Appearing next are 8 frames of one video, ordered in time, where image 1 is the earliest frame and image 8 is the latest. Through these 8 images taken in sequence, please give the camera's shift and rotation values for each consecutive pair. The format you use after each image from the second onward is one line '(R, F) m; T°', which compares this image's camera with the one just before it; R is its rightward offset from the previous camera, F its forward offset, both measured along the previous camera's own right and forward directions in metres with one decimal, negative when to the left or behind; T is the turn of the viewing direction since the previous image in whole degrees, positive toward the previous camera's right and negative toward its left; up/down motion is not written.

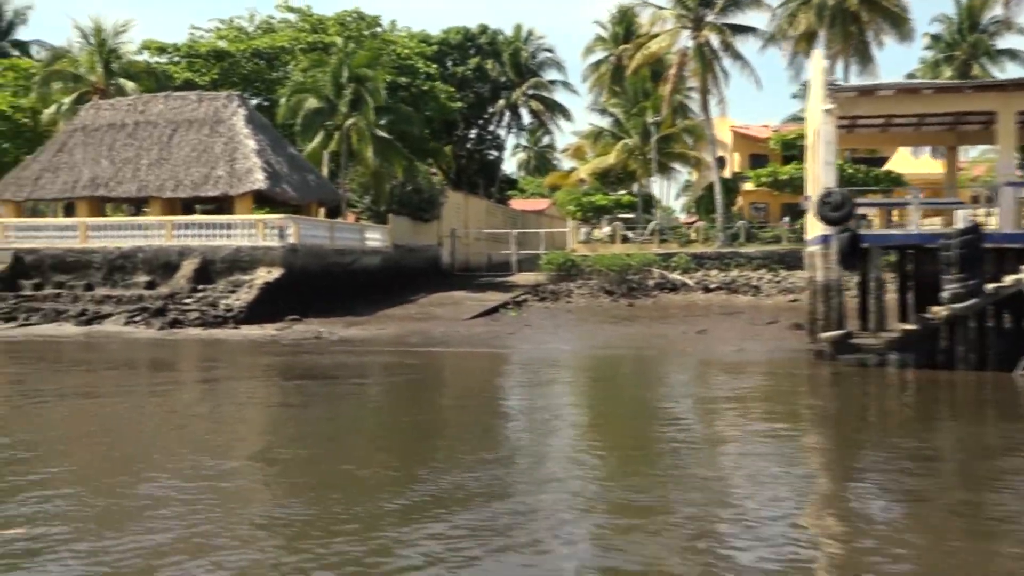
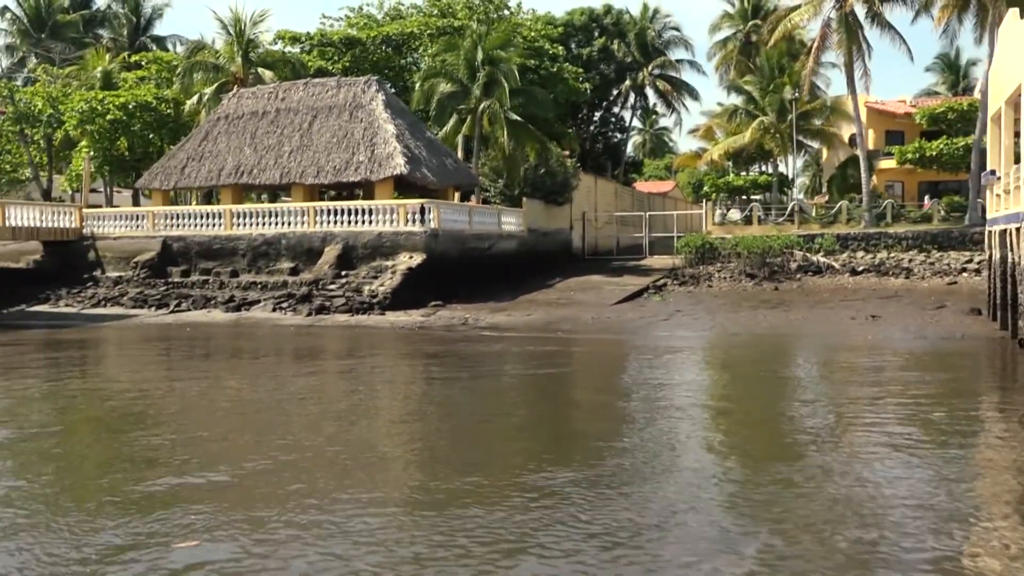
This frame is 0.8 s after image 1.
(-1.7, +0.5) m; -5°
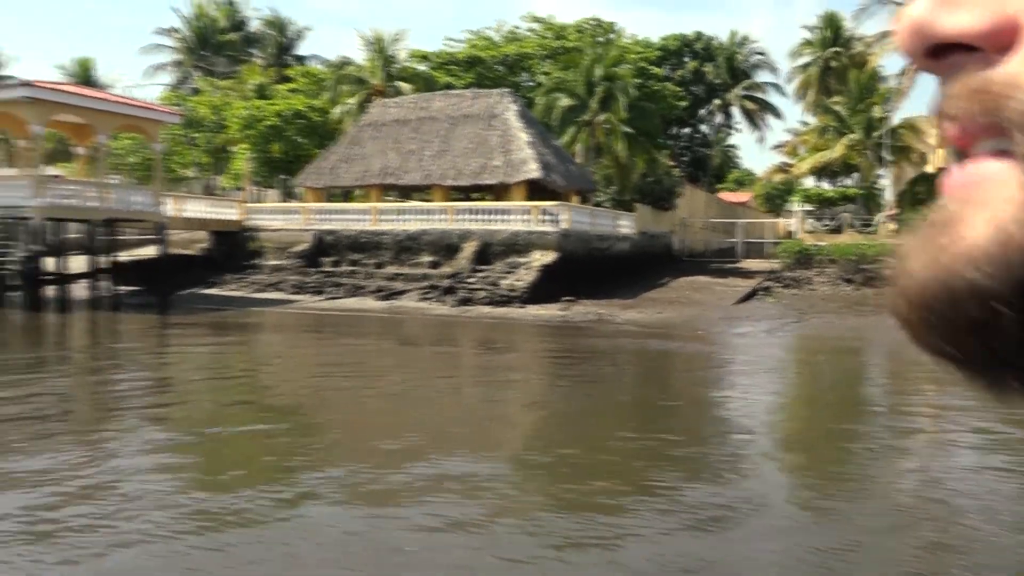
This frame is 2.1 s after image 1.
(-2.9, -2.2) m; -1°
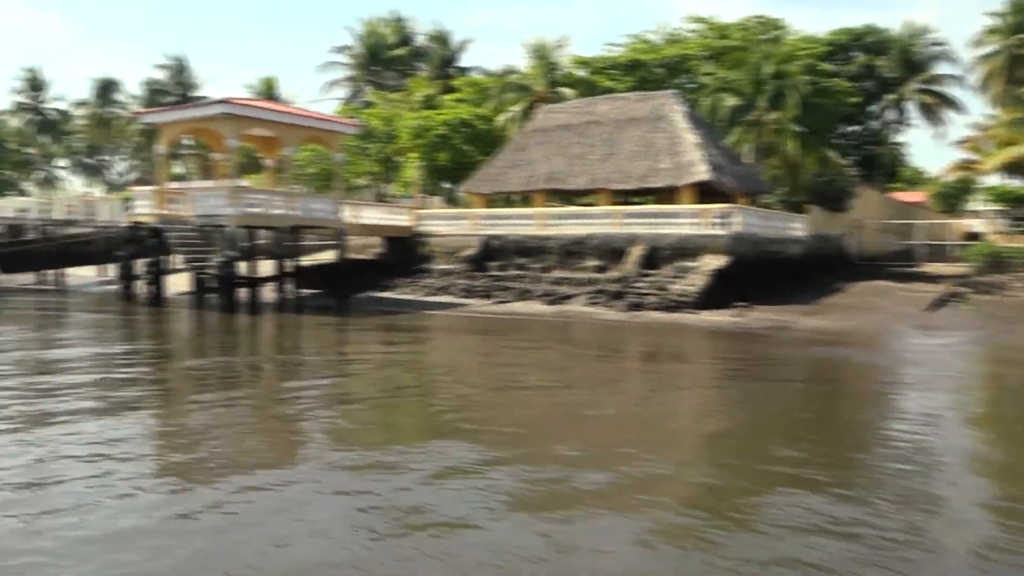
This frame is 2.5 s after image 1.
(-0.6, -0.1) m; -10°
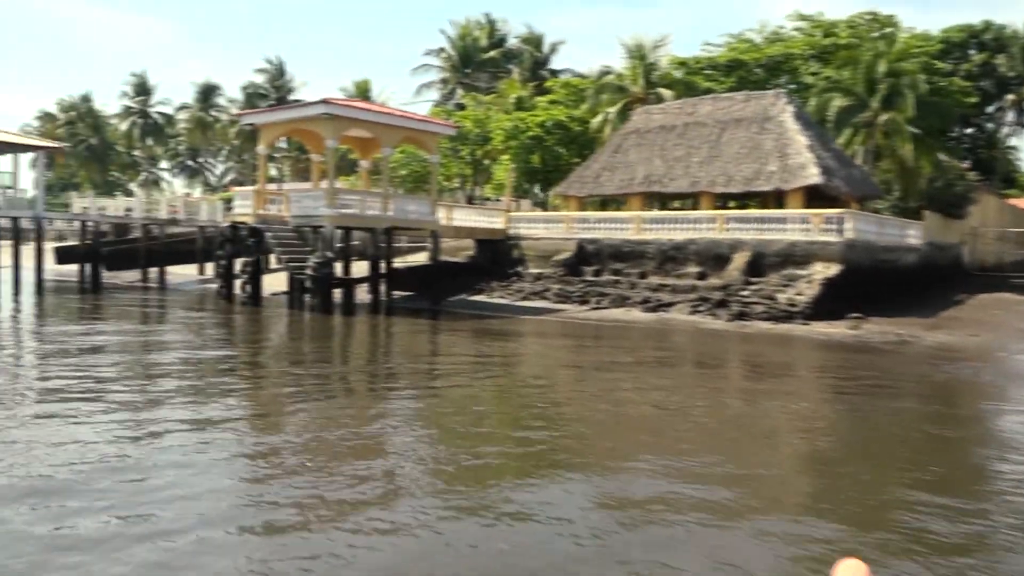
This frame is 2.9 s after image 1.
(-0.3, +0.5) m; -5°
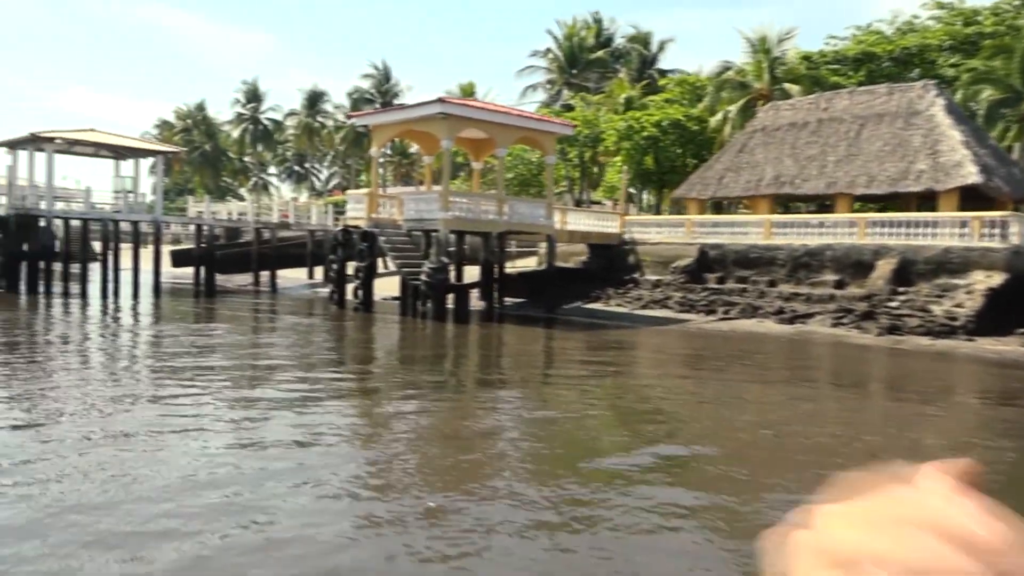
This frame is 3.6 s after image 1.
(-0.6, +1.0) m; -6°
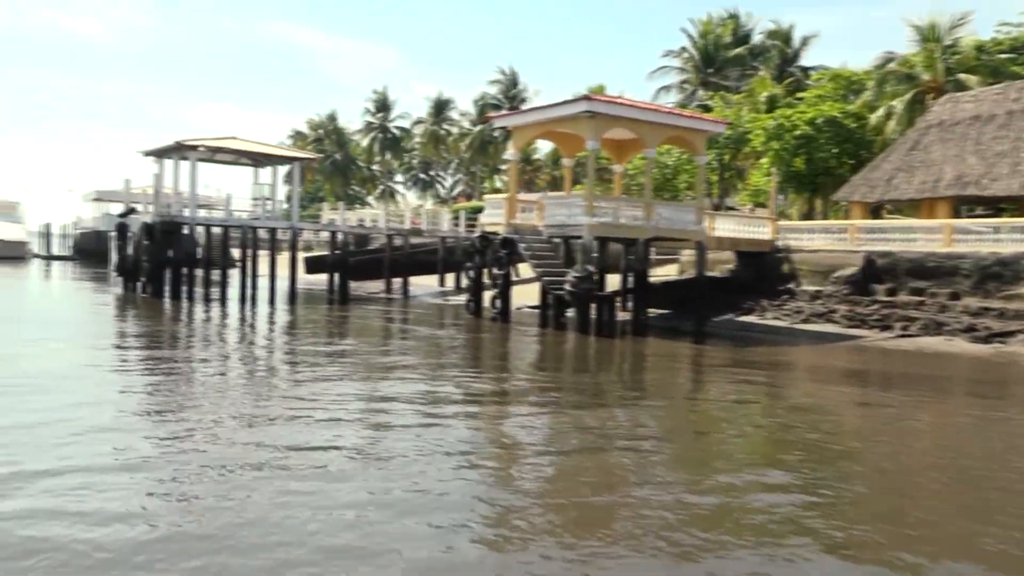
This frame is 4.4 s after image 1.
(-0.6, +1.1) m; -8°
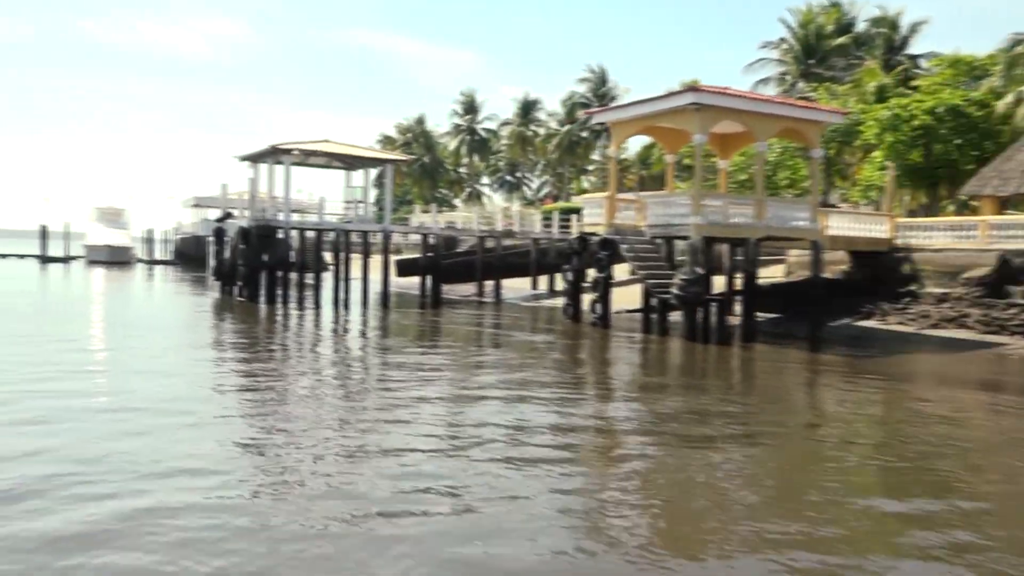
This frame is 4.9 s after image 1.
(-0.3, +0.8) m; -6°
